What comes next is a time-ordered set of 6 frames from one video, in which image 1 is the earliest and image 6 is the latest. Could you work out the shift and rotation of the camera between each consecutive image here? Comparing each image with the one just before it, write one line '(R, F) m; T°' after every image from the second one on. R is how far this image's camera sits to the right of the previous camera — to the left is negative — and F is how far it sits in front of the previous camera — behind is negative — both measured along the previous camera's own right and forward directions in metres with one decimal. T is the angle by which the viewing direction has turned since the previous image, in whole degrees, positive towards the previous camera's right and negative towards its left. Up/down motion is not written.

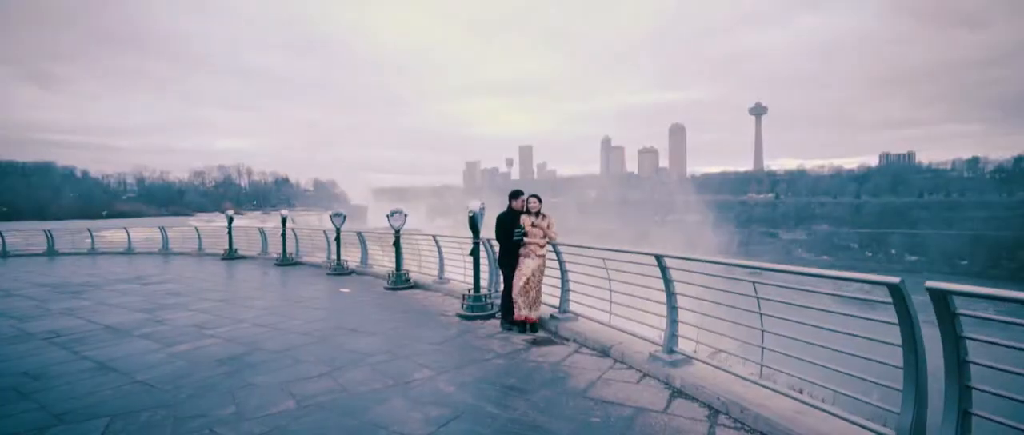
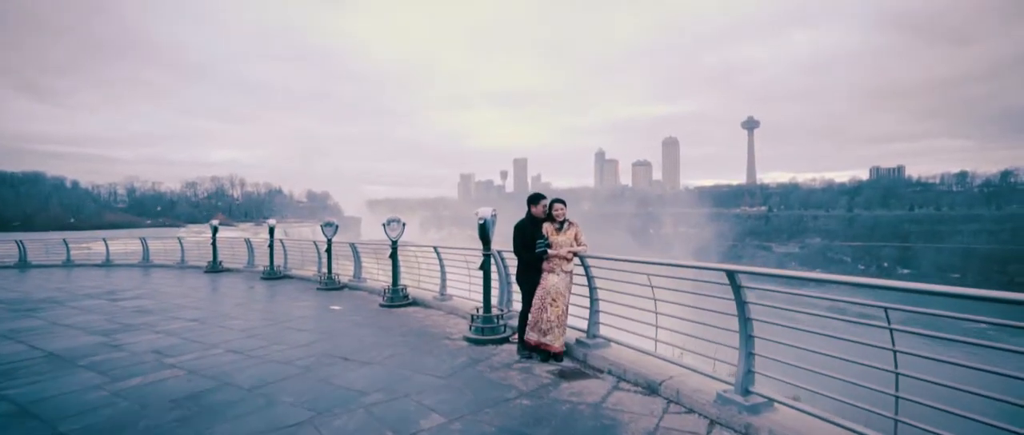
(-0.3, +1.1) m; +1°
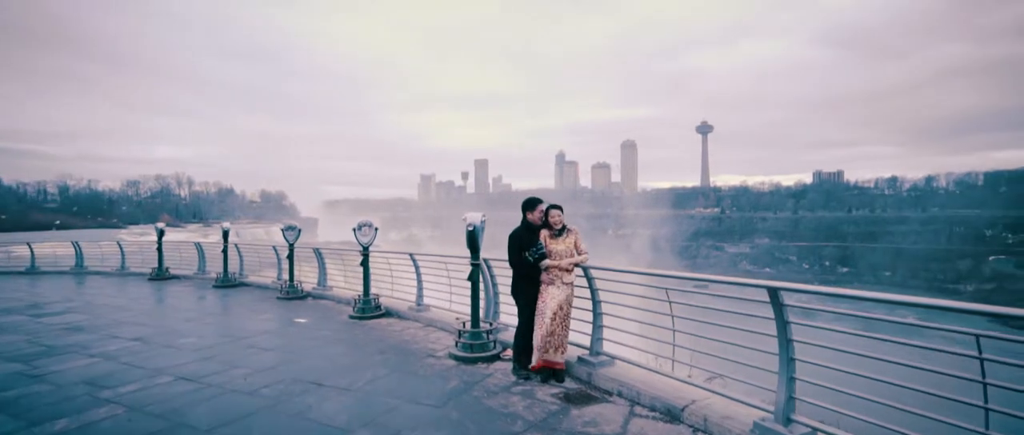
(-0.4, +0.6) m; +4°
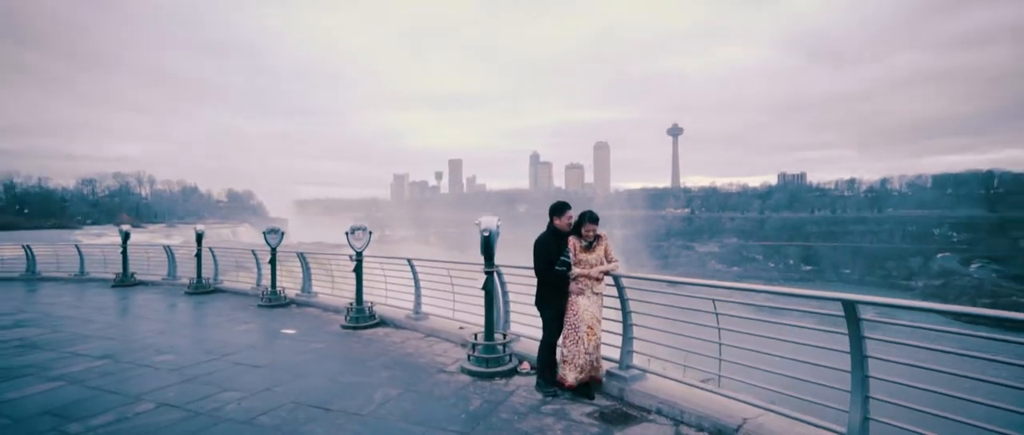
(-0.5, +0.5) m; +3°
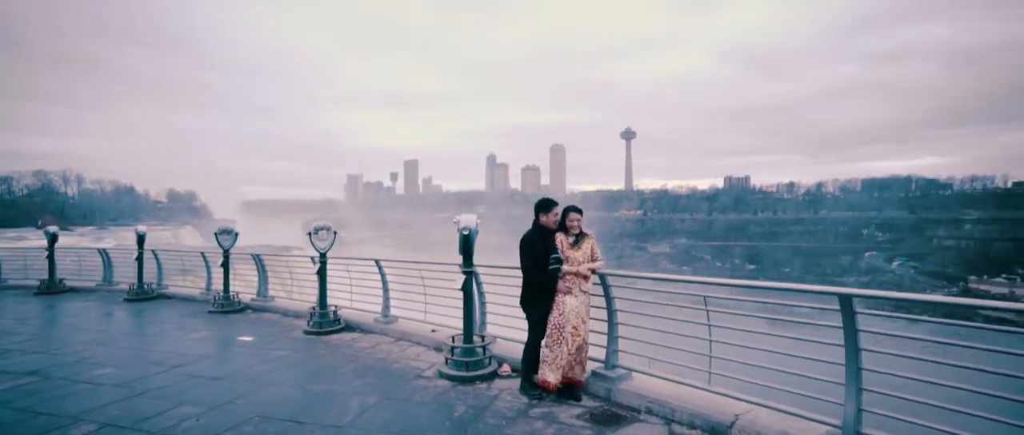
(-0.3, +0.2) m; +5°
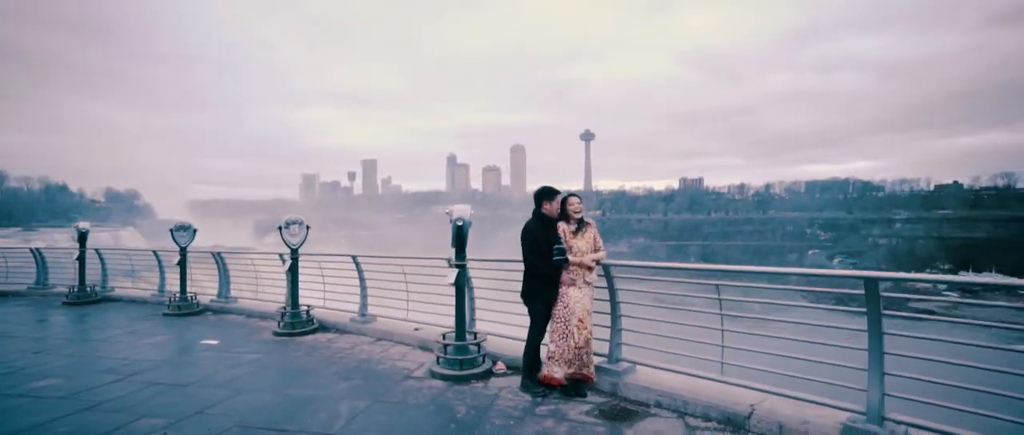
(-0.4, +0.3) m; +4°
